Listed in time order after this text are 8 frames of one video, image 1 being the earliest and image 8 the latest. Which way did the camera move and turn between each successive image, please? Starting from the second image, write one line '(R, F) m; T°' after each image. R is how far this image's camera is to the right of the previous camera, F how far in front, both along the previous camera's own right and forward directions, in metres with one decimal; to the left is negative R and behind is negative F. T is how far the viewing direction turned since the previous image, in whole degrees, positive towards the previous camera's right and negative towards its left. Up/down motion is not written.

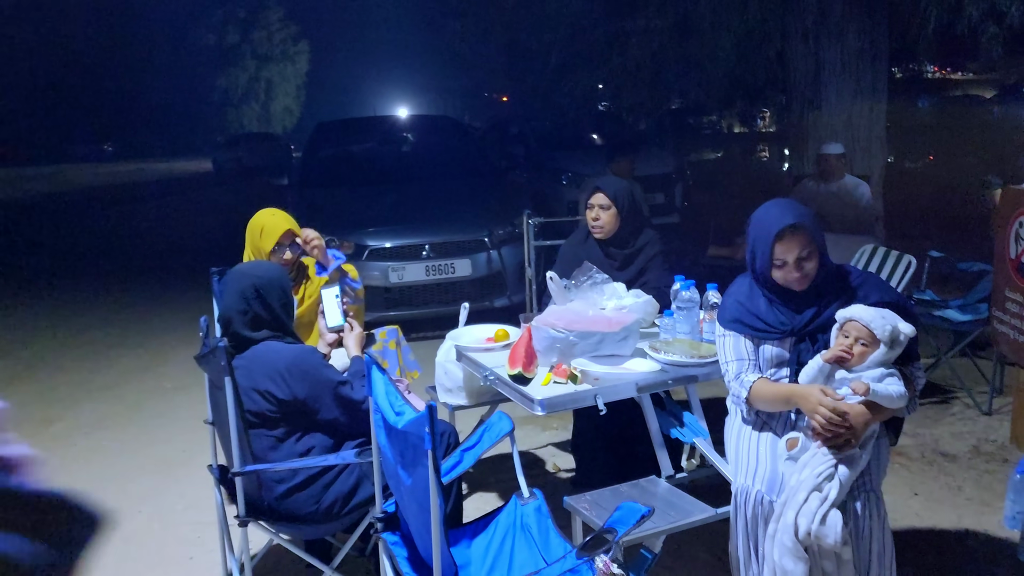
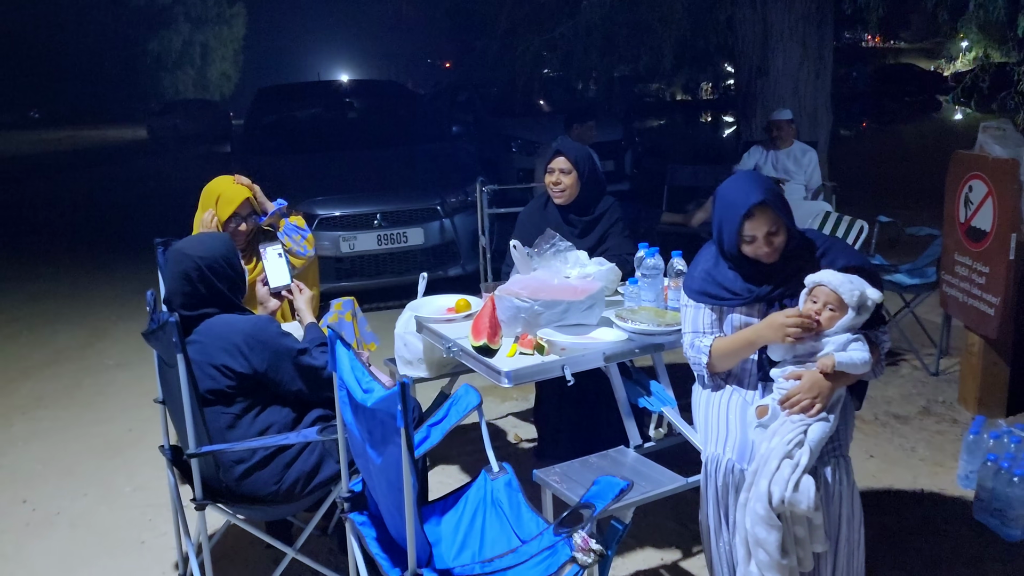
(-0.1, +0.1) m; +4°
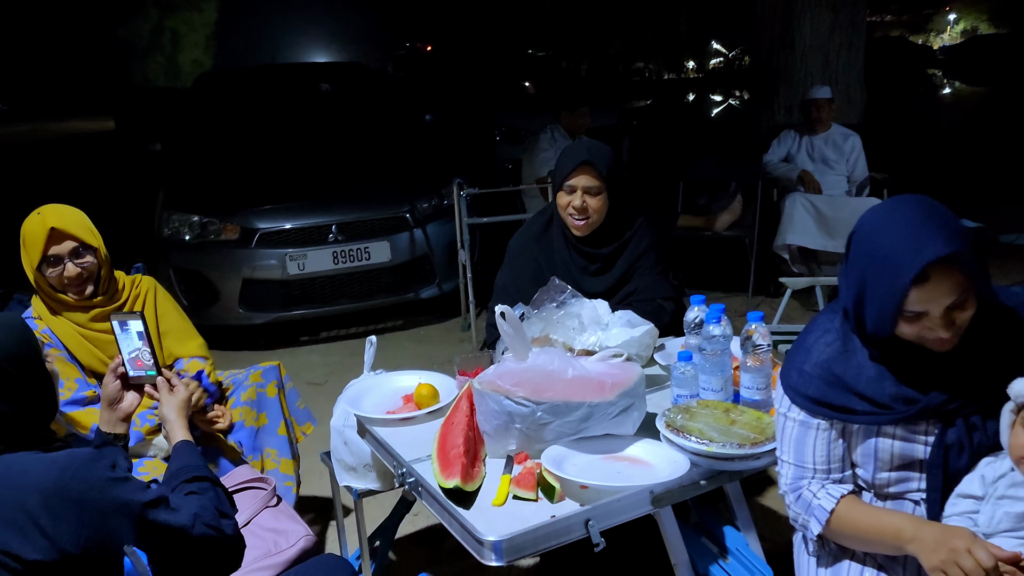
(0.0, +1.1) m; +1°
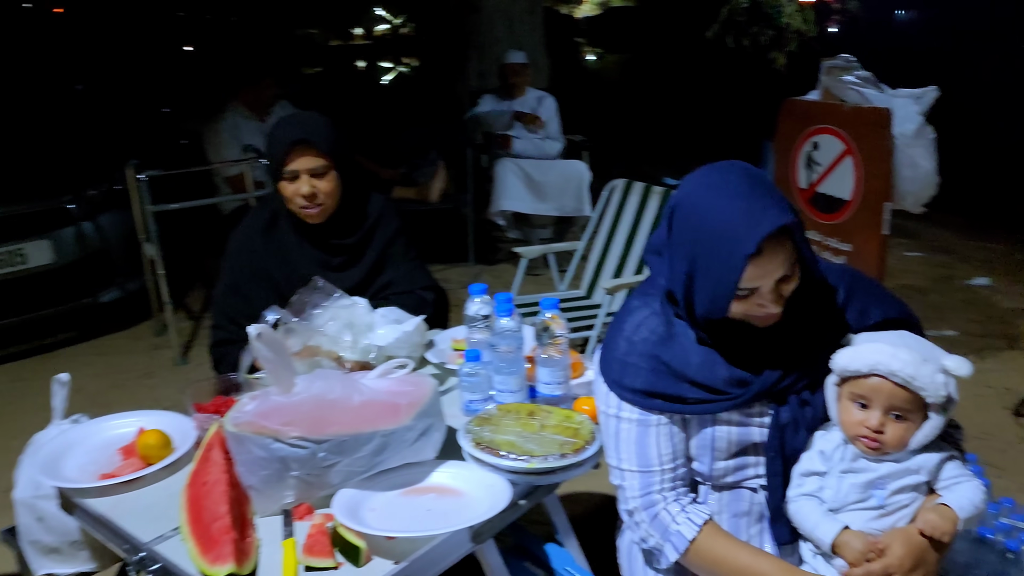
(-0.1, +0.4) m; +21°
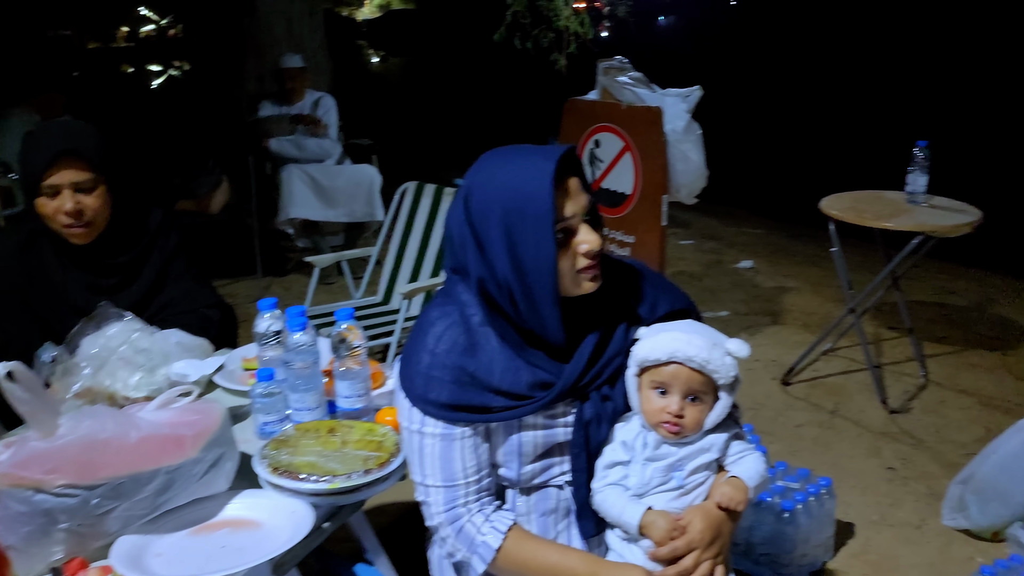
(0.0, 0.0) m; +14°
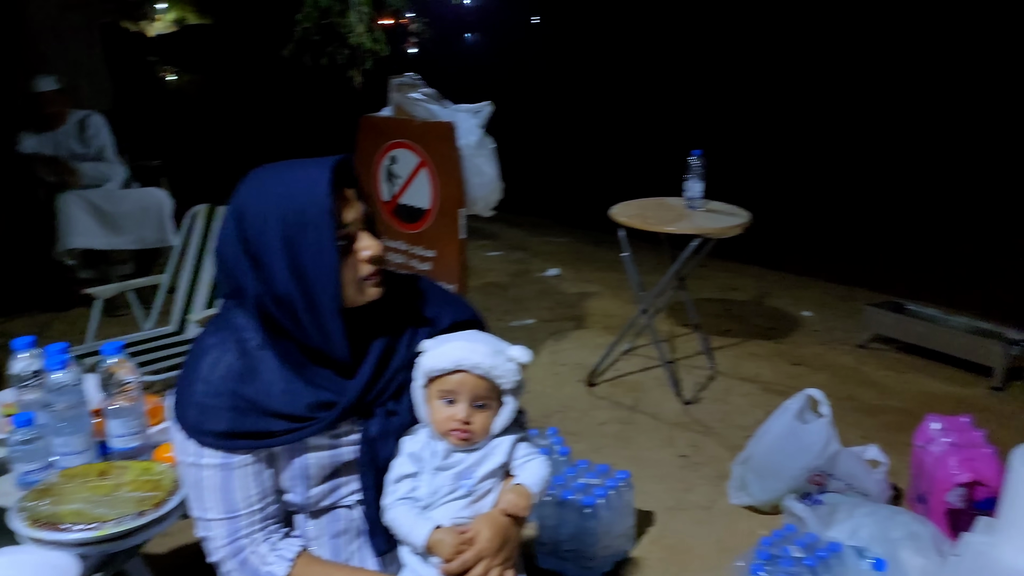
(+0.1, 0.0) m; +12°
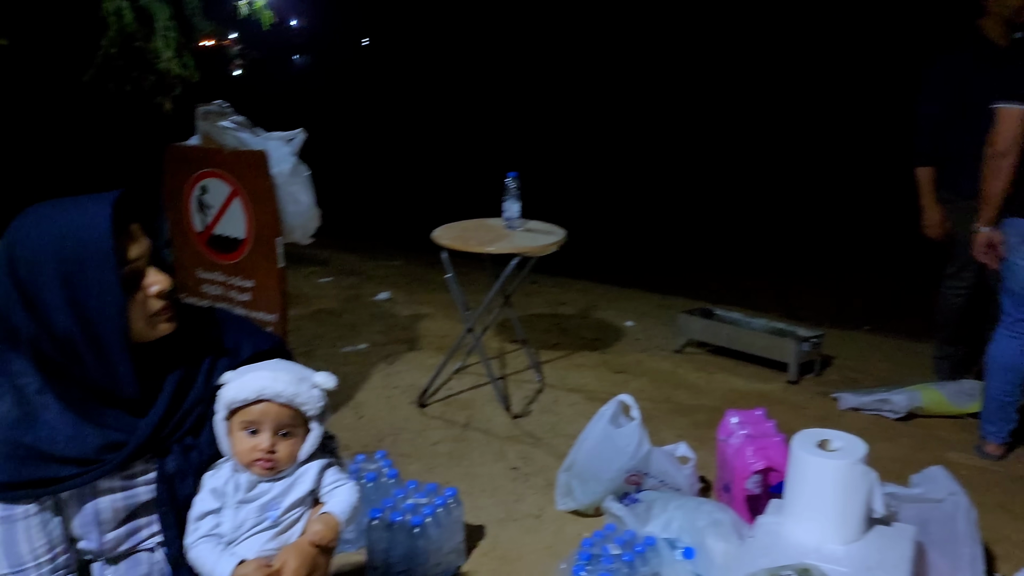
(+0.1, -0.1) m; +10°
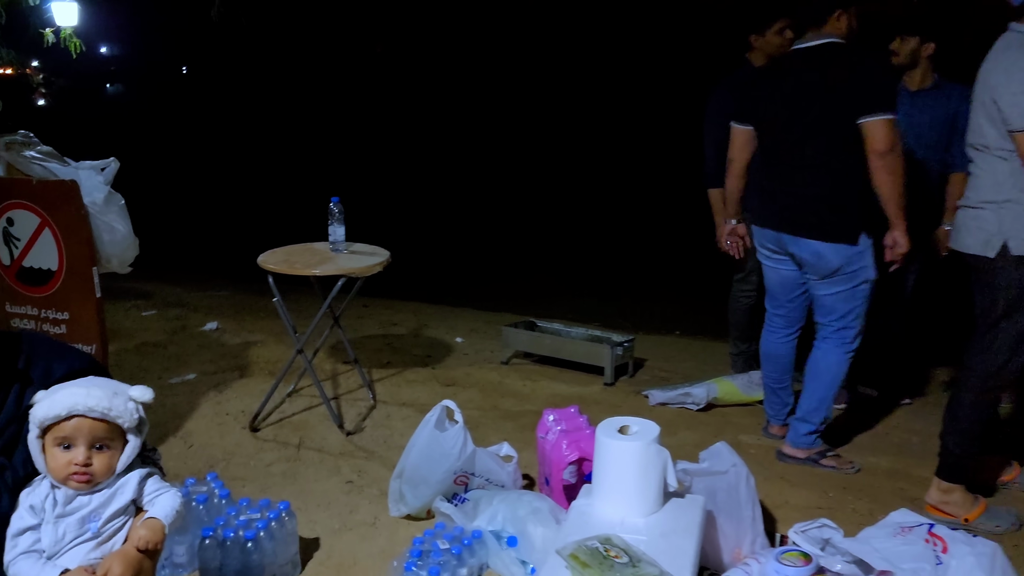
(+0.1, -0.2) m; +11°
